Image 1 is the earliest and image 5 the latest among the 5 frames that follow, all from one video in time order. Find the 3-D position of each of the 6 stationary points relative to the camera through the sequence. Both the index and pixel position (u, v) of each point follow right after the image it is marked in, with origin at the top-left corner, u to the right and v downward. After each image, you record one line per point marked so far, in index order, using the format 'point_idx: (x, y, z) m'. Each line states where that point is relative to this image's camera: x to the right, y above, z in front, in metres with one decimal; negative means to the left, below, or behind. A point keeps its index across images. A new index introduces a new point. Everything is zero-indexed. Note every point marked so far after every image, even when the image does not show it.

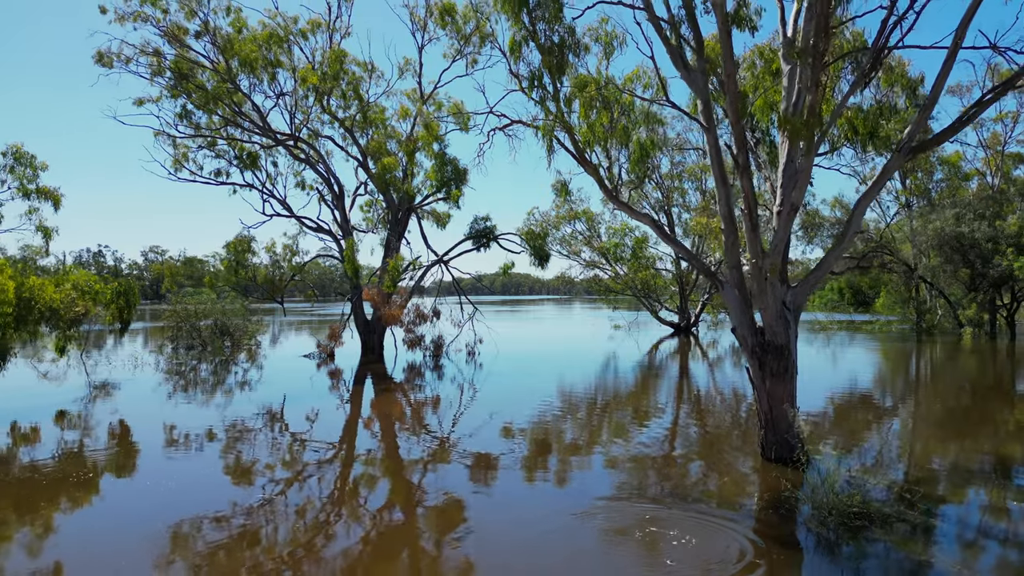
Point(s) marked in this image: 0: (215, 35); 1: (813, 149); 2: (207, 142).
0: (-8.8, +7.5, +17.2) m
1: (+3.4, +1.5, +6.8) m
2: (-10.1, +4.8, +19.3) m
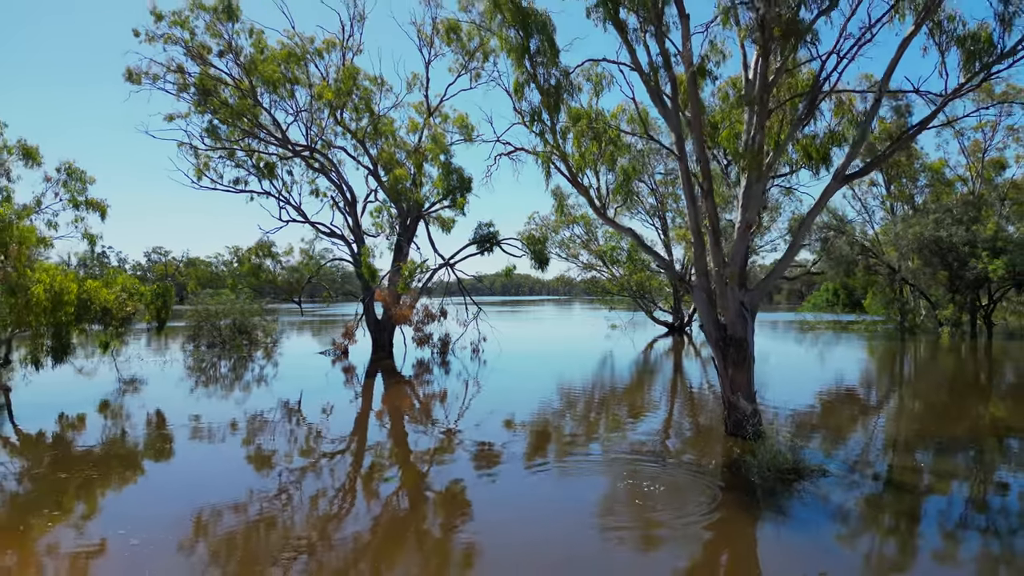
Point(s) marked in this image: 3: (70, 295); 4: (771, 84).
0: (-8.7, +7.5, +18.5) m
1: (+3.4, +1.4, +8.1) m
2: (-10.1, +4.8, +20.6) m
3: (-8.3, -0.1, +10.9) m
4: (+3.5, +2.7, +8.0) m
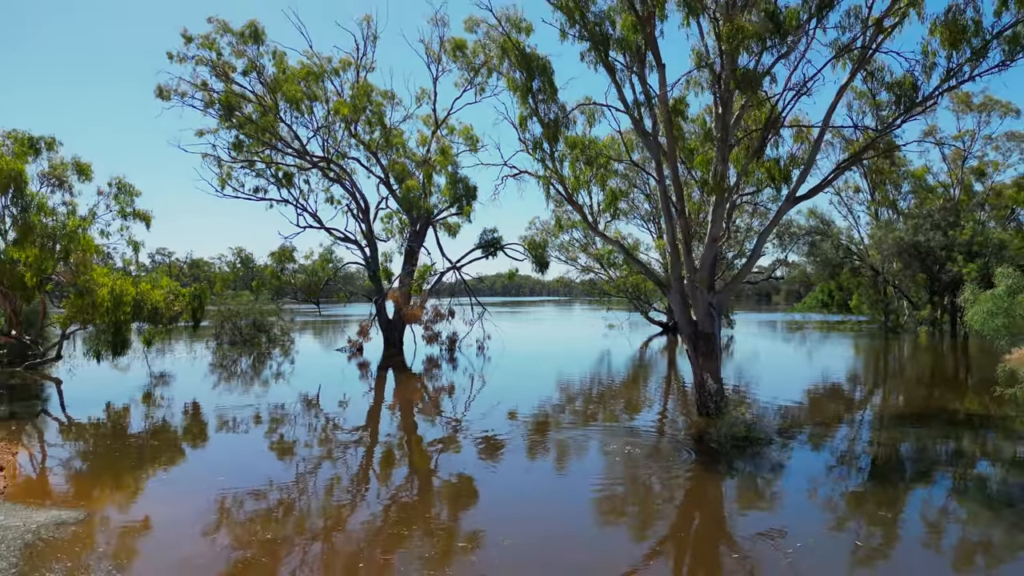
0: (-8.6, +7.4, +20.0) m
1: (+3.5, +1.4, +9.6) m
2: (-10.0, +4.7, +22.1) m
3: (-8.2, -0.2, +12.4) m
4: (+3.6, +2.7, +9.4) m
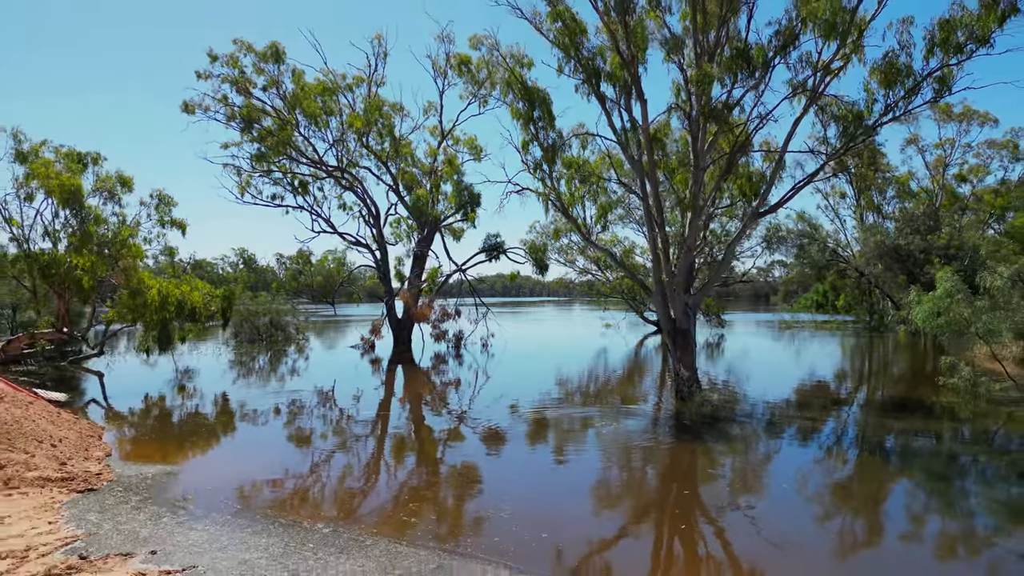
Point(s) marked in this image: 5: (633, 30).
0: (-8.6, +7.4, +21.5) m
1: (+3.6, +1.4, +11.0) m
2: (-9.9, +4.7, +23.6) m
3: (-8.2, -0.2, +13.9) m
4: (+3.7, +2.6, +10.9) m
5: (+2.3, +4.8, +11.0) m
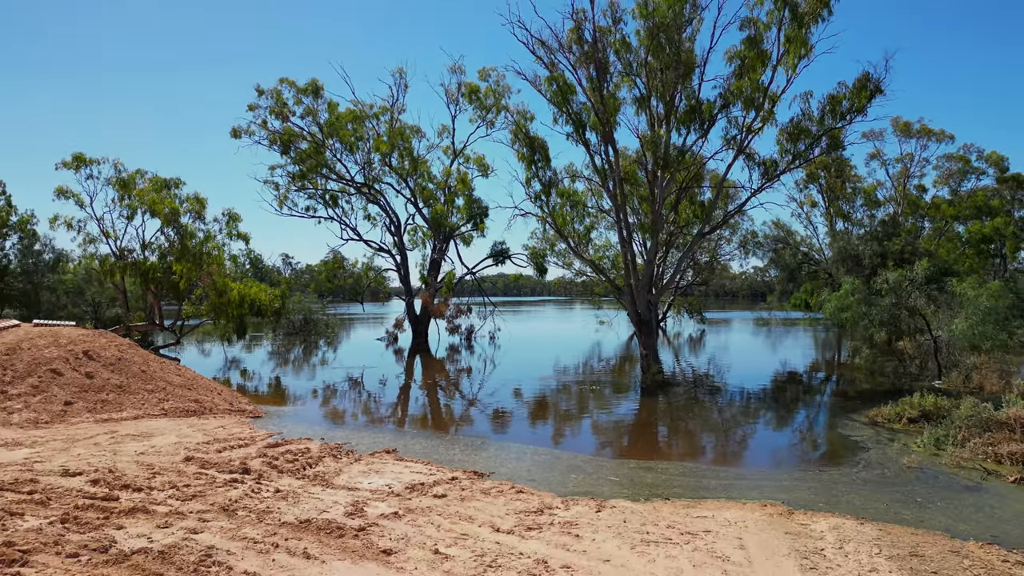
0: (-8.4, +7.3, +25.0) m
1: (+3.8, +1.3, +14.6) m
2: (-9.7, +4.6, +27.1) m
3: (-8.0, -0.3, +17.4) m
4: (+3.8, +2.6, +14.4) m
5: (+2.4, +4.8, +14.5) m
